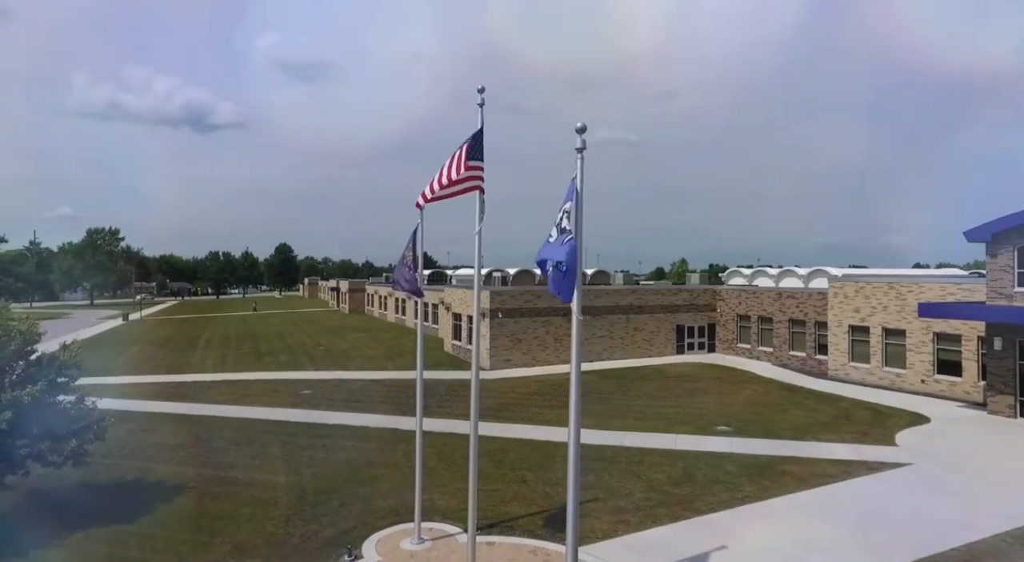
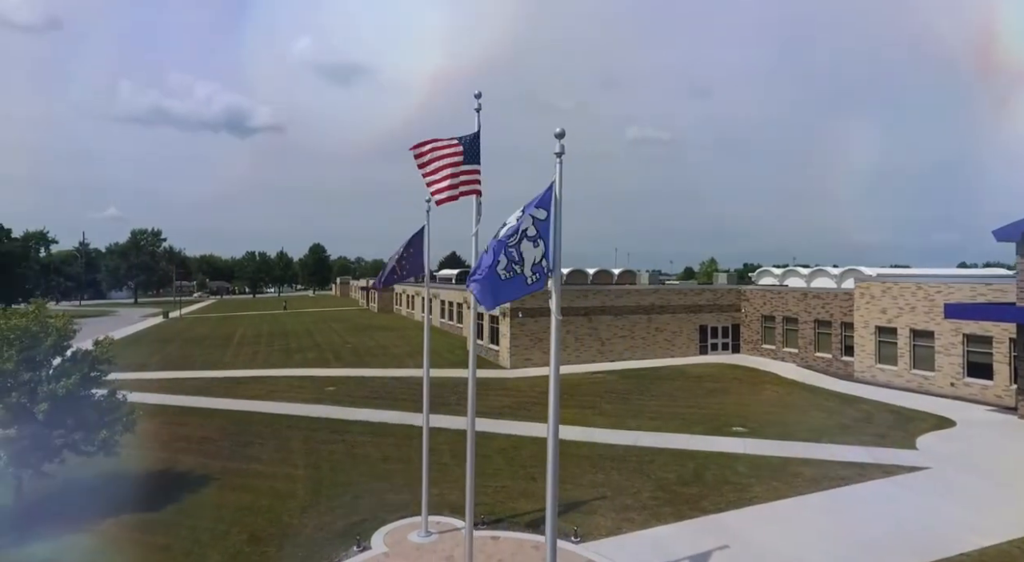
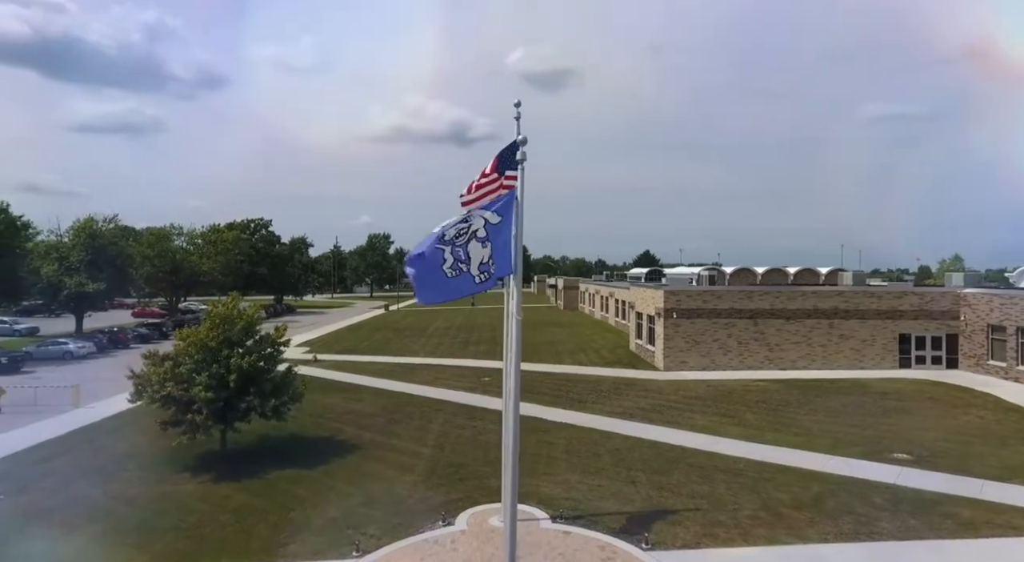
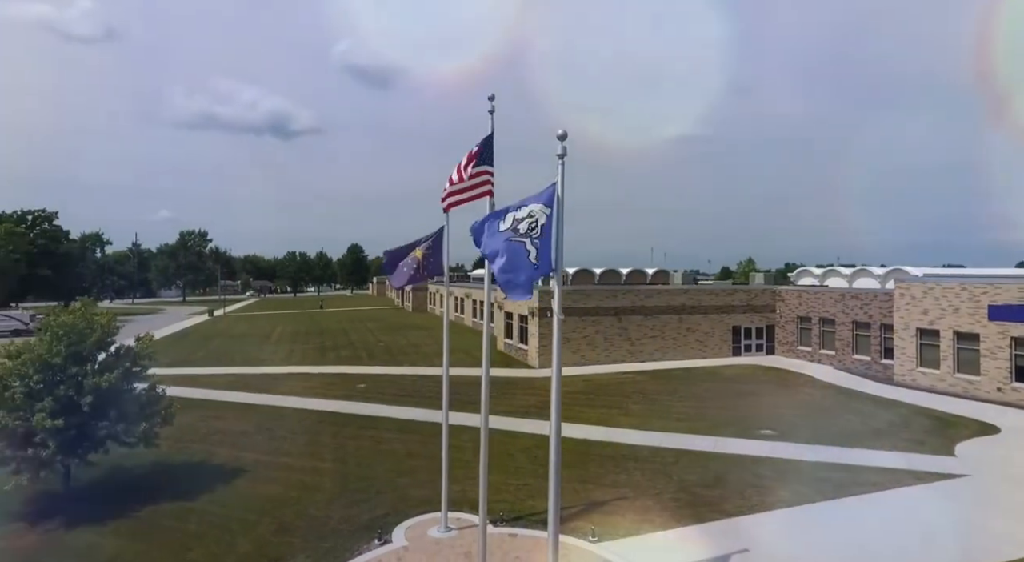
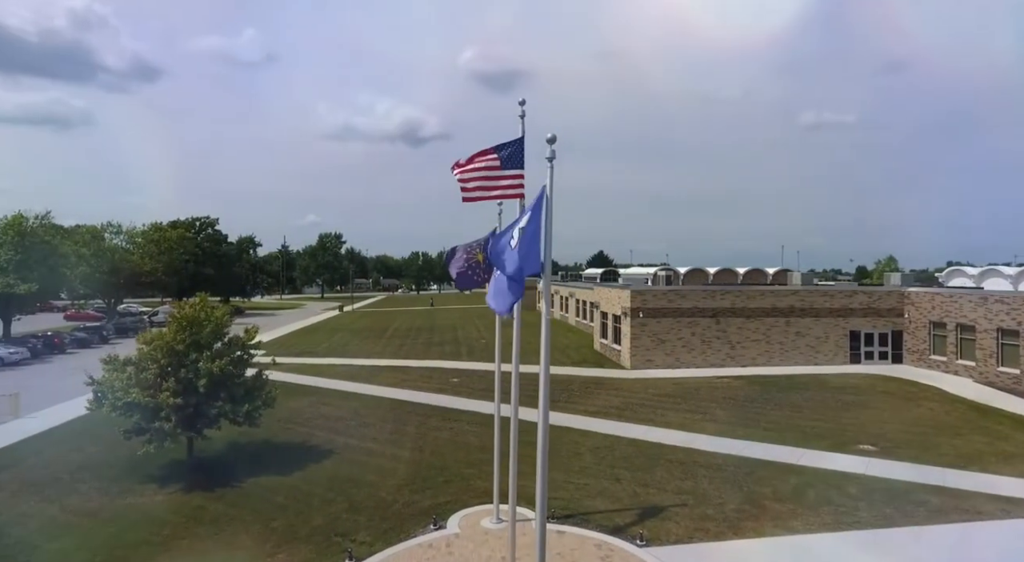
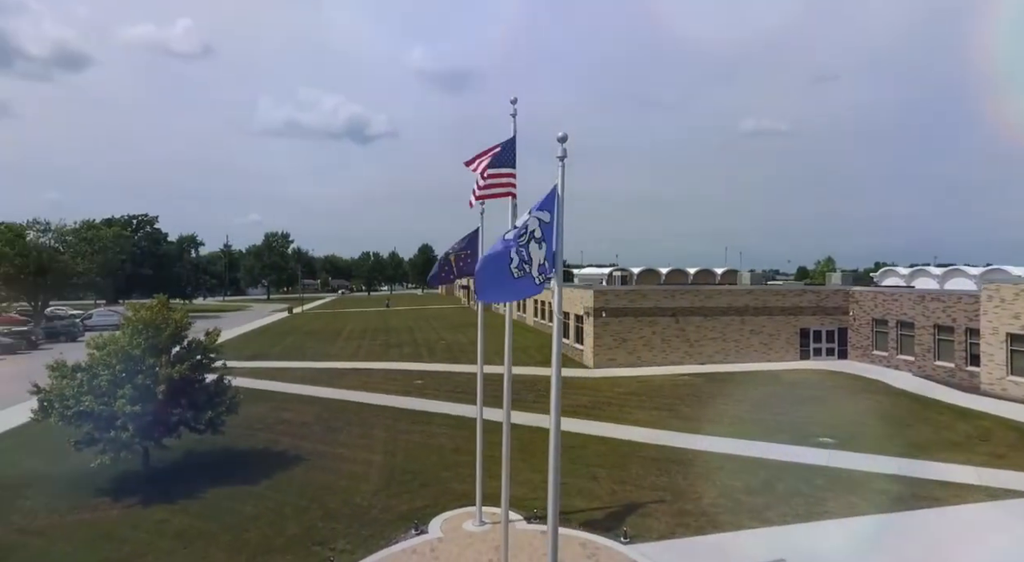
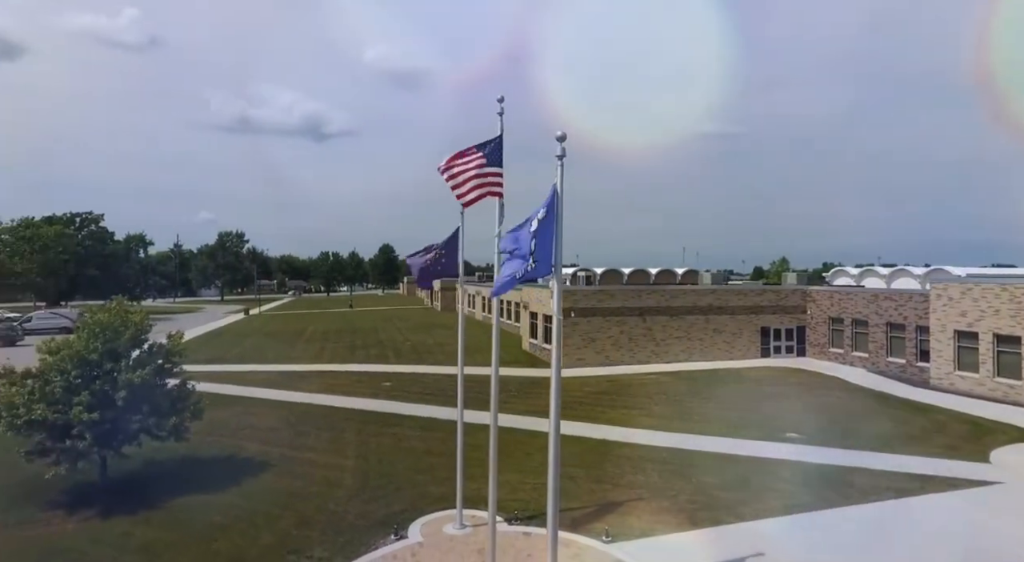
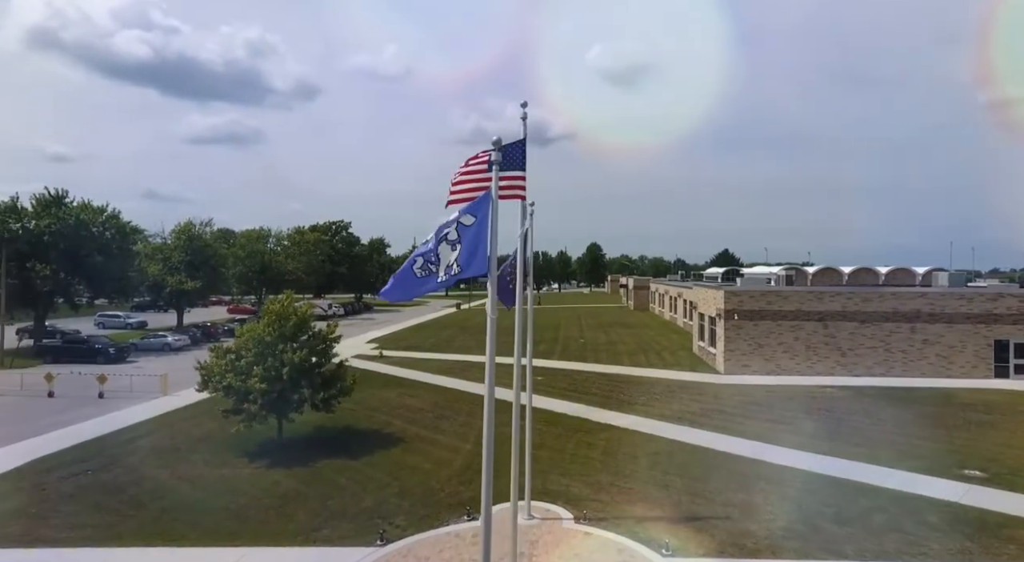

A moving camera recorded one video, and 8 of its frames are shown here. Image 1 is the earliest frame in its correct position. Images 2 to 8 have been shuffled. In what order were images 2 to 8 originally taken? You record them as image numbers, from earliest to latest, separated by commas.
2, 4, 7, 6, 5, 3, 8
